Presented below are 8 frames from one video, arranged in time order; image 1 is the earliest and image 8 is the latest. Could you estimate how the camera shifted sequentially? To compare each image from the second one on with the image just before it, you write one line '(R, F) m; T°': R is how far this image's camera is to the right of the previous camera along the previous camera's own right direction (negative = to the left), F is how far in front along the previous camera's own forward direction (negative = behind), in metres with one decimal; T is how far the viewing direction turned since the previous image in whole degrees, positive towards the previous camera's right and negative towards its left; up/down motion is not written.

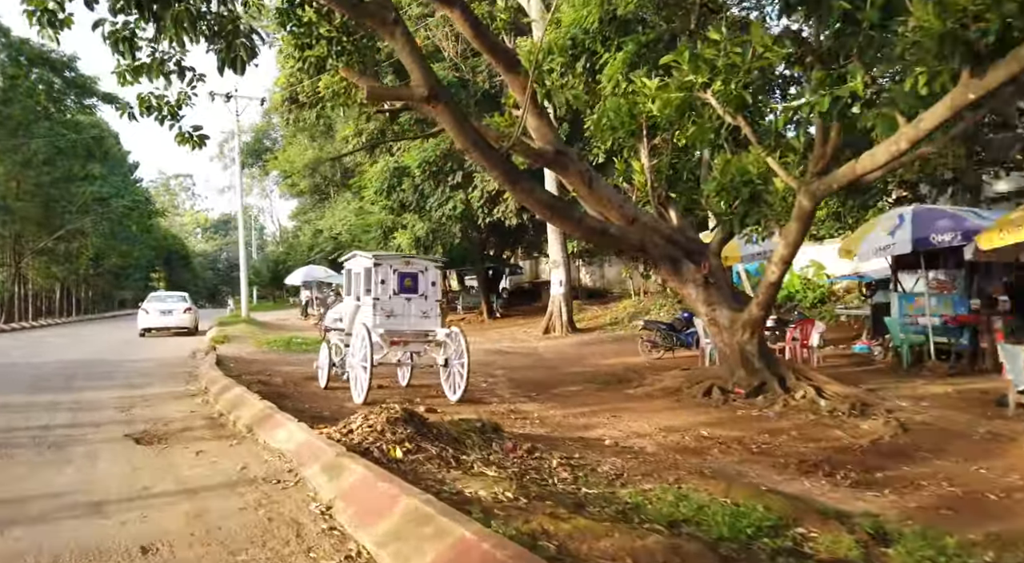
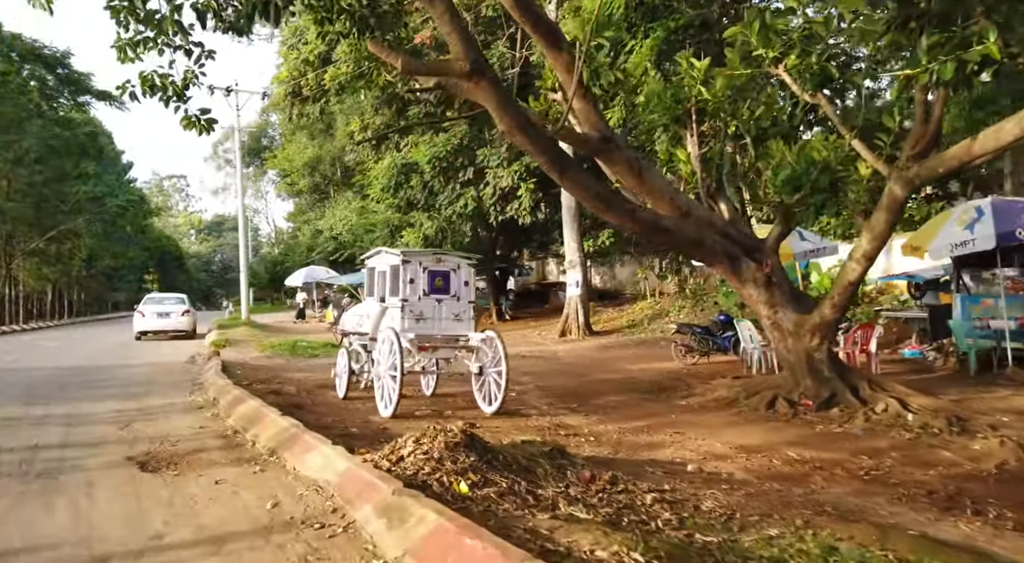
(-0.6, +1.1) m; 0°
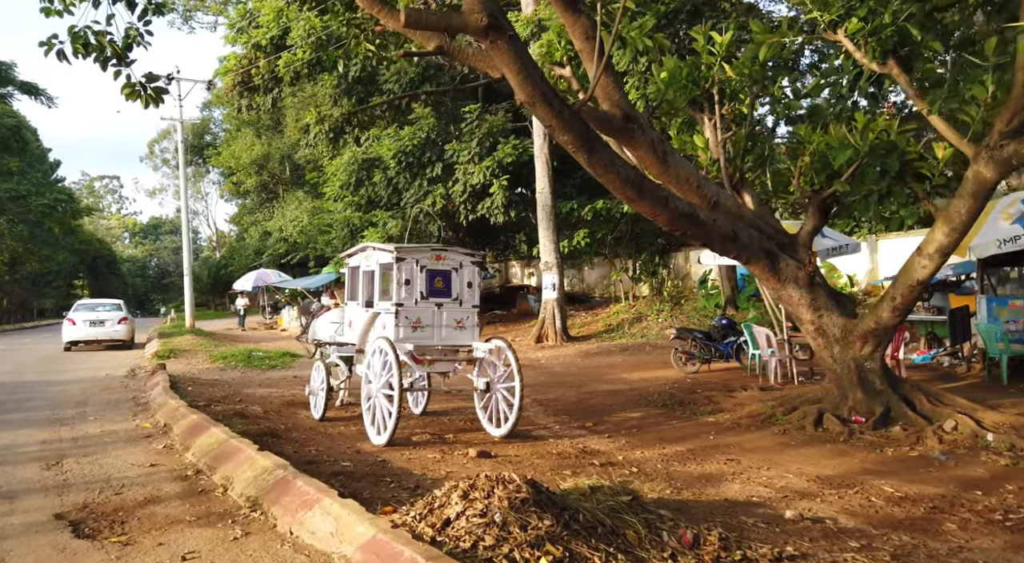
(-0.7, +1.5) m; +4°
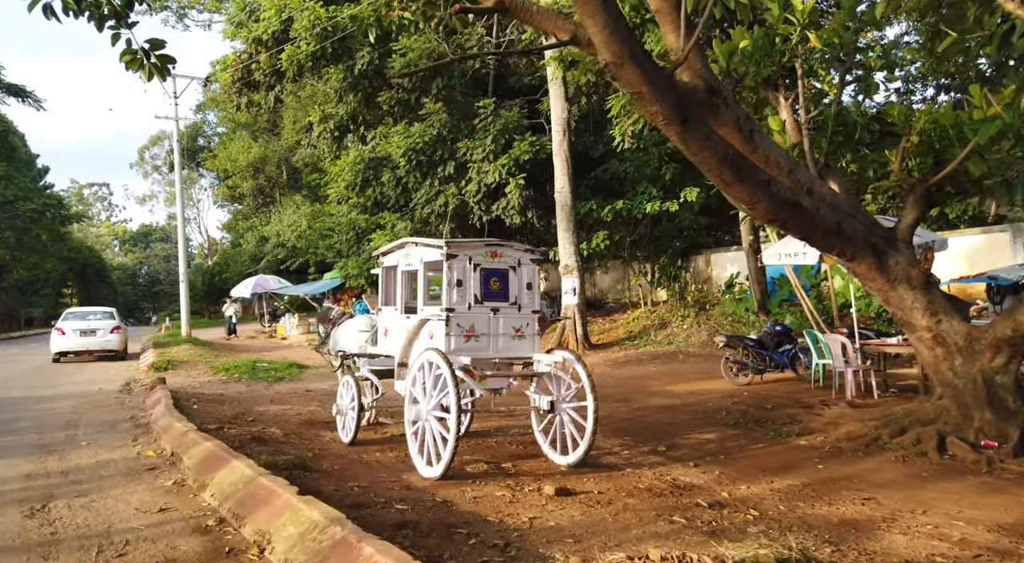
(-0.7, +1.3) m; +1°
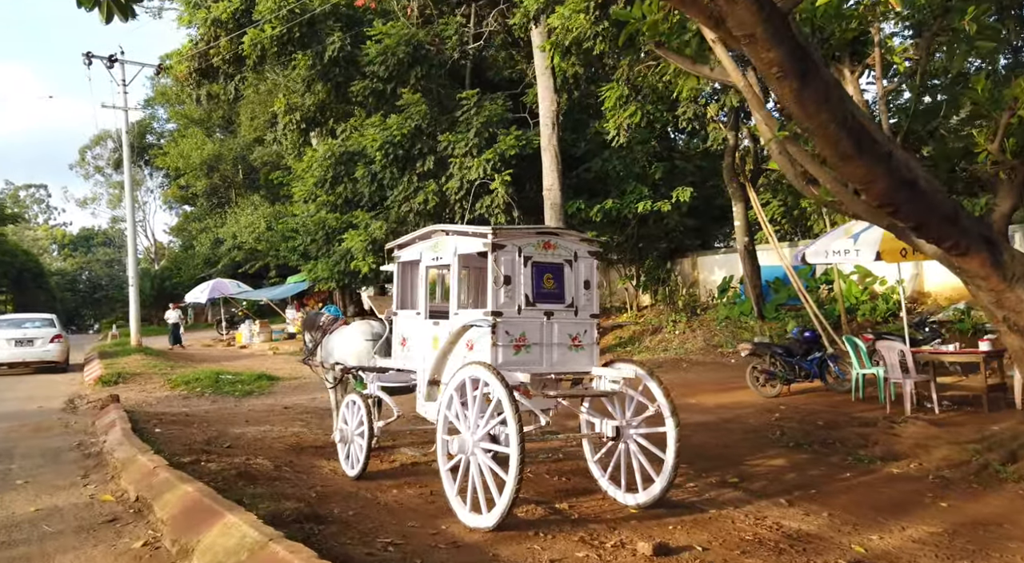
(-0.8, +1.4) m; +3°
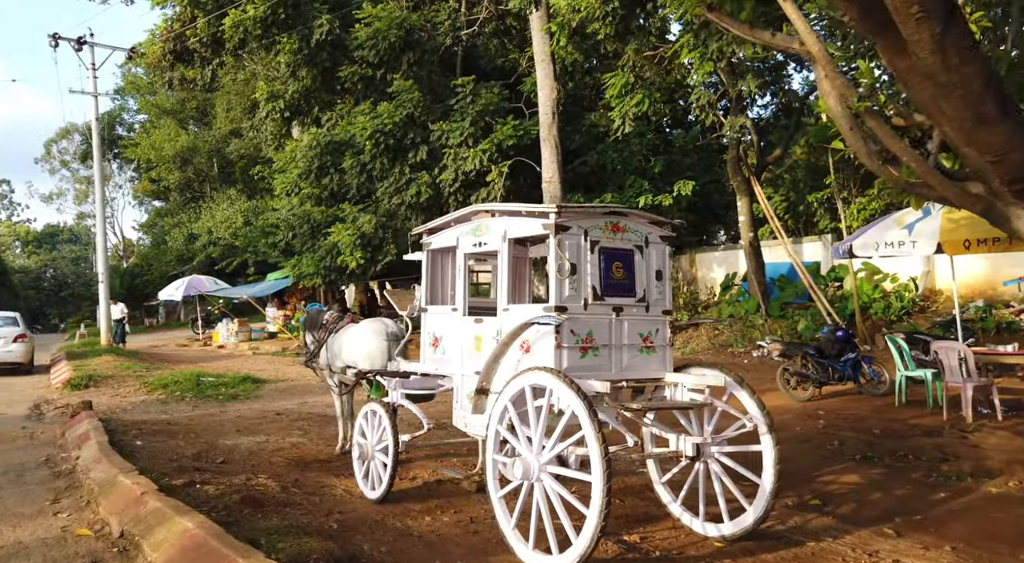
(-0.6, +1.0) m; +2°
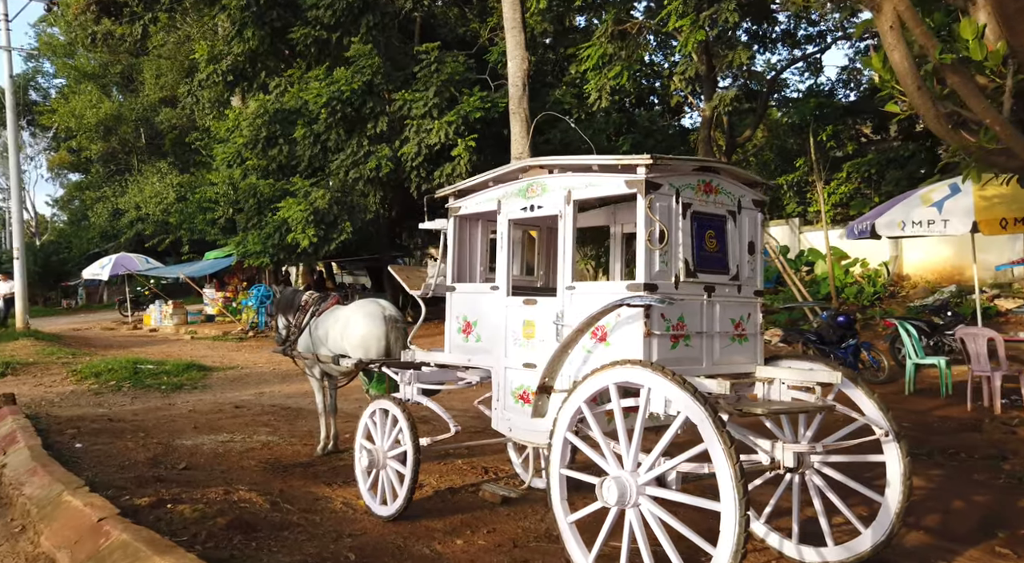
(-0.7, +1.0) m; +5°
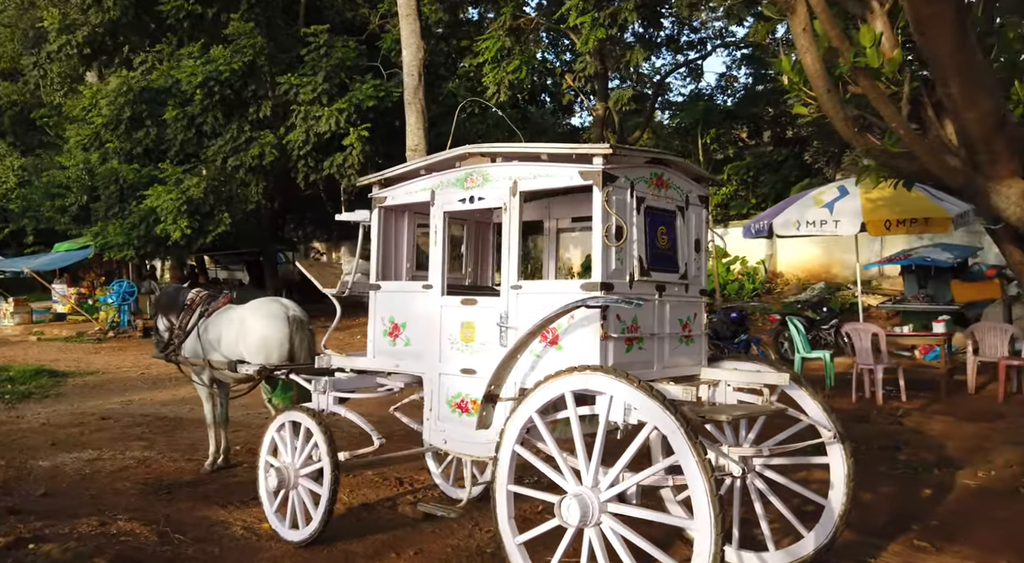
(-0.3, +0.4) m; +9°
